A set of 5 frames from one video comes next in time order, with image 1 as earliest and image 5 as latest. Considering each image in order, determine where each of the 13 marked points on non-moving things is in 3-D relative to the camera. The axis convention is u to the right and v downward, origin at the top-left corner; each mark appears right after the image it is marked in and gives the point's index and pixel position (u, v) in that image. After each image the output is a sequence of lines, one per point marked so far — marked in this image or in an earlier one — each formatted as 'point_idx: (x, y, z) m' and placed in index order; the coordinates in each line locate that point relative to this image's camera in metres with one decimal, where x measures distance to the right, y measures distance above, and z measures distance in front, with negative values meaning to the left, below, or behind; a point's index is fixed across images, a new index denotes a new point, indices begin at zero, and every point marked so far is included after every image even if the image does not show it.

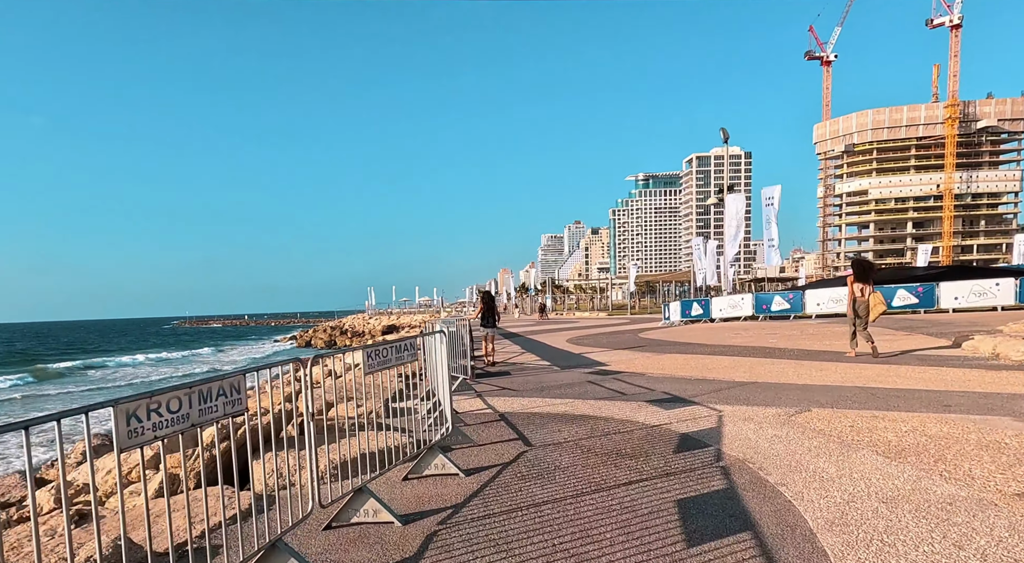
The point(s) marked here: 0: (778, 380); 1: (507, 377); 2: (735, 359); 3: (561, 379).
0: (+4.0, -1.5, +9.8) m
1: (-0.1, -1.8, +12.5) m
2: (+4.4, -1.5, +12.9) m
3: (+0.8, -1.8, +11.8) m
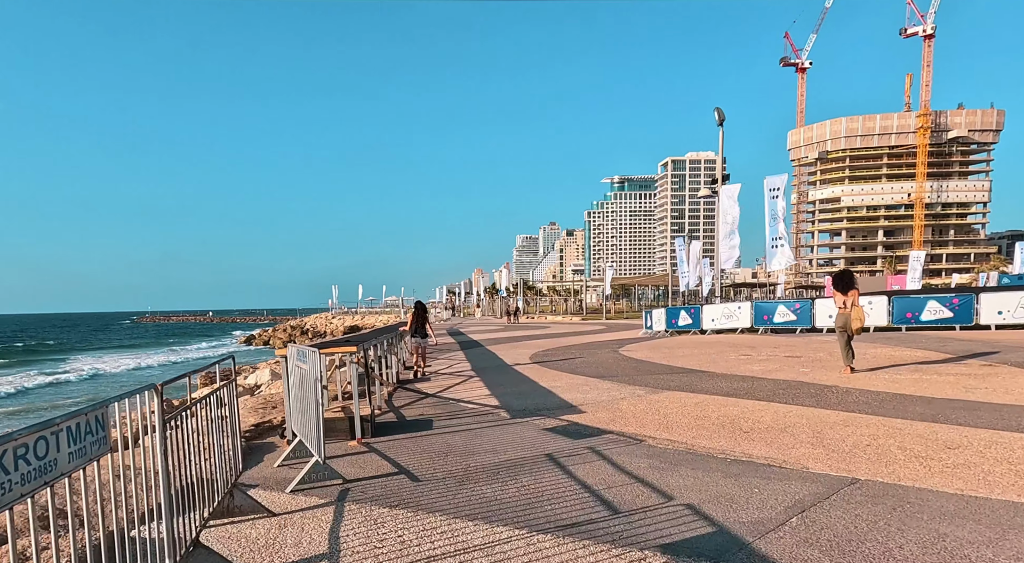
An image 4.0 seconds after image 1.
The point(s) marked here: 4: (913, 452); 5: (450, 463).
0: (+3.1, -1.6, +5.3) m
1: (-1.1, -1.9, +7.8) m
2: (+3.4, -1.6, +8.4) m
3: (-0.2, -1.8, +7.2) m
4: (+3.7, -1.6, +6.0) m
5: (-0.6, -1.8, +6.5) m
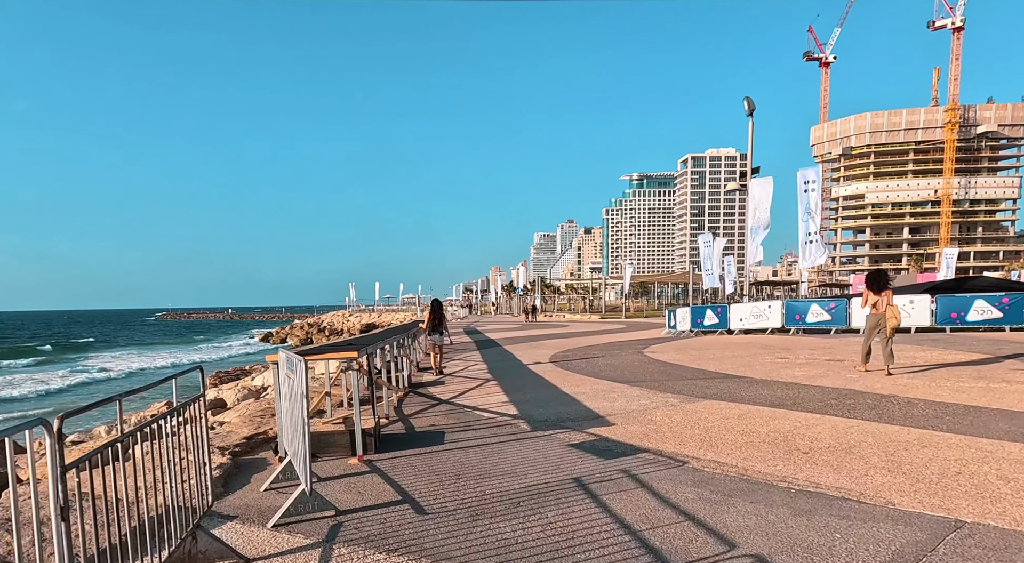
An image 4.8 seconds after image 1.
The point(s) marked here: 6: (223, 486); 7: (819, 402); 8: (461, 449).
0: (+3.3, -1.6, +4.3) m
1: (-0.9, -1.8, +6.9) m
2: (+3.6, -1.6, +7.4) m
3: (+0.1, -1.8, +6.3) m
4: (+3.9, -1.5, +4.9) m
5: (-0.4, -1.8, +5.6) m
6: (-2.6, -1.9, +5.8) m
7: (+4.2, -1.6, +8.8) m
8: (-0.6, -1.8, +7.1) m
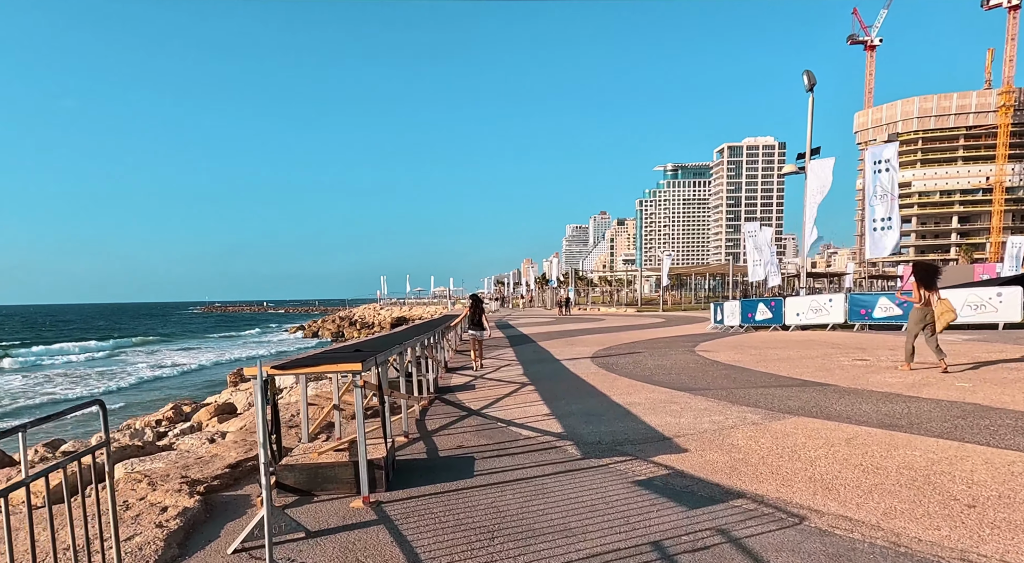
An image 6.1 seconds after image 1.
0: (+3.5, -1.5, +2.5) m
1: (-0.5, -1.7, +5.4) m
2: (+4.1, -1.5, +5.6) m
3: (+0.4, -1.7, +4.7) m
4: (+4.2, -1.5, +3.2) m
5: (-0.1, -1.7, +4.0) m
6: (-2.2, -1.8, +4.4) m
7: (+4.6, -1.5, +7.0) m
8: (-0.2, -1.7, +5.5) m
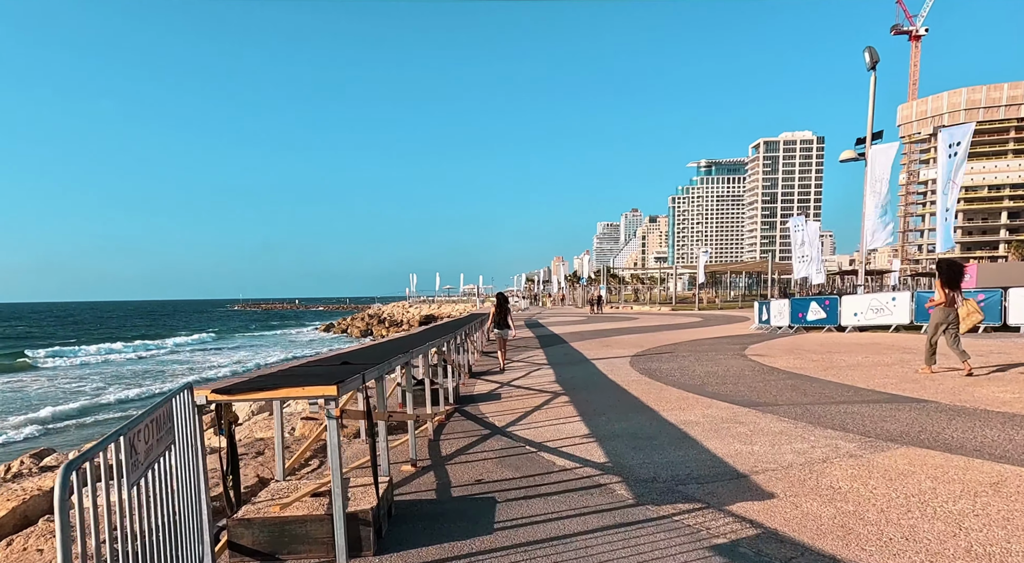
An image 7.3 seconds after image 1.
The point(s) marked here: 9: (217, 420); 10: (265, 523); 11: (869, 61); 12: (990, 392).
0: (+3.6, -1.5, +0.9) m
1: (-0.3, -1.7, +3.9) m
2: (+4.3, -1.5, +4.0) m
3: (+0.6, -1.7, +3.2) m
4: (+4.3, -1.4, +1.5) m
5: (0.0, -1.7, +2.5) m
6: (-2.1, -1.7, +3.0) m
7: (+4.9, -1.5, +5.3) m
8: (0.0, -1.7, +4.1) m
9: (-2.0, -0.9, +4.3) m
10: (-1.5, -1.5, +4.0) m
11: (+10.4, +6.5, +18.9) m
12: (+6.4, -1.5, +8.6) m
